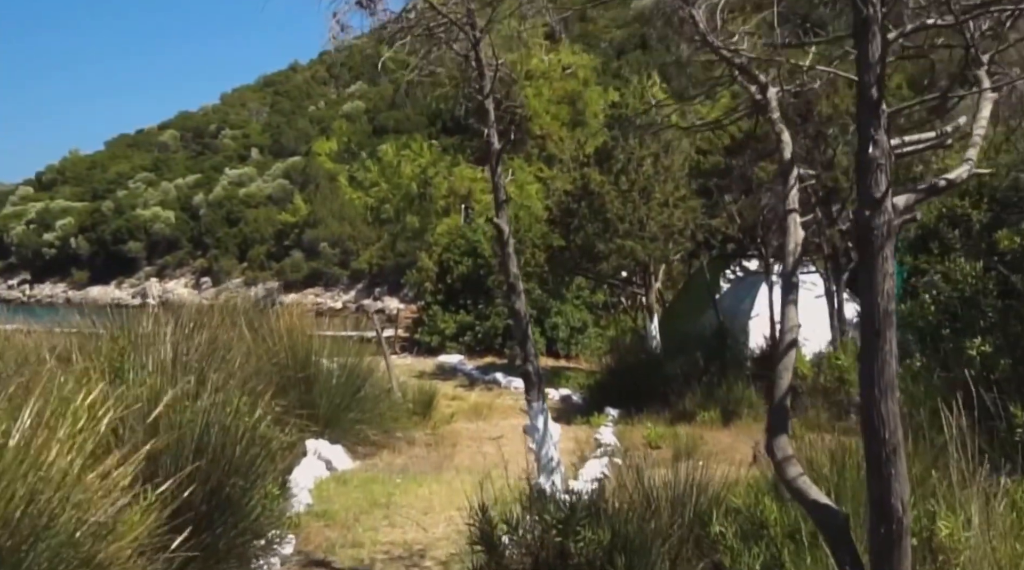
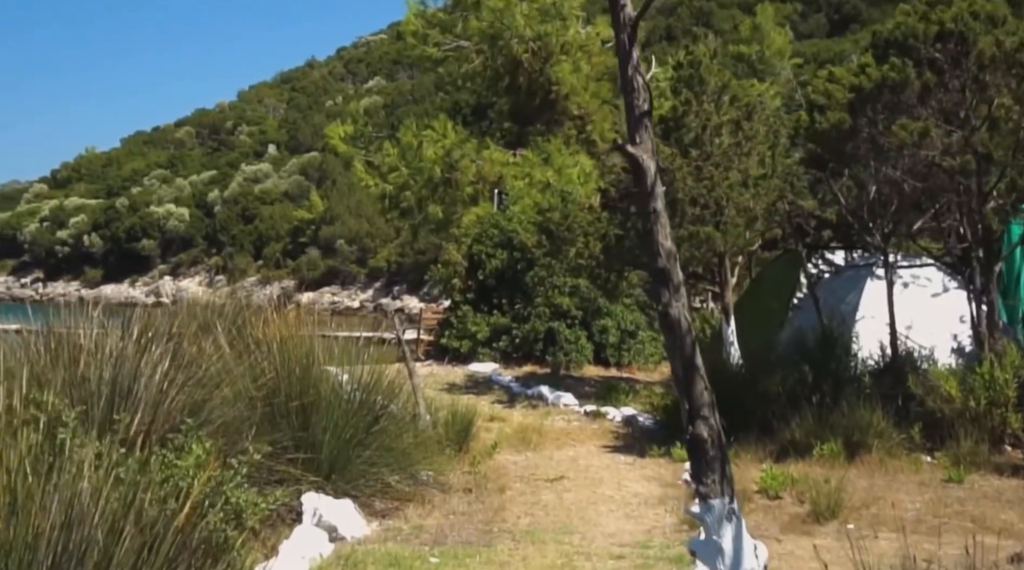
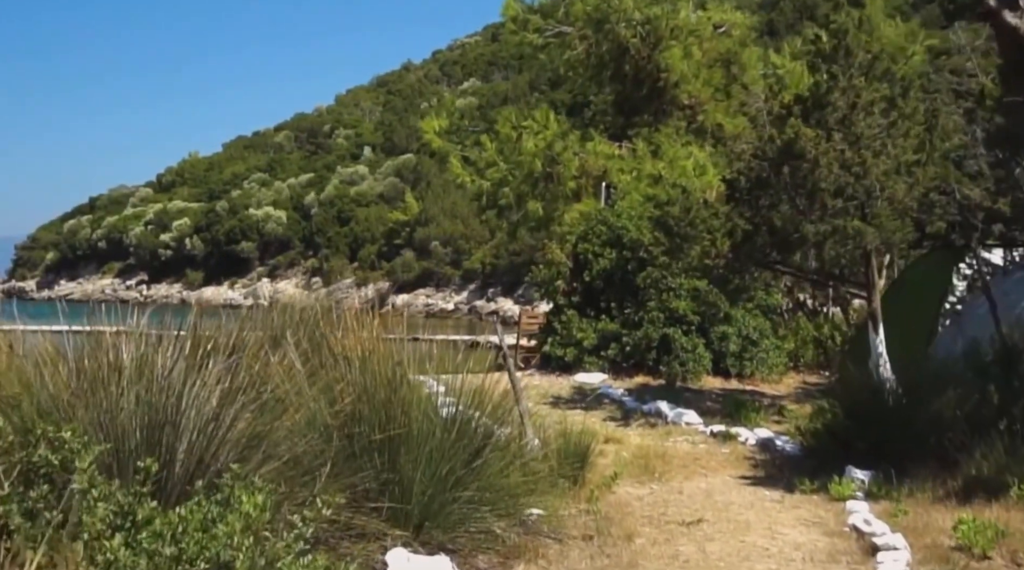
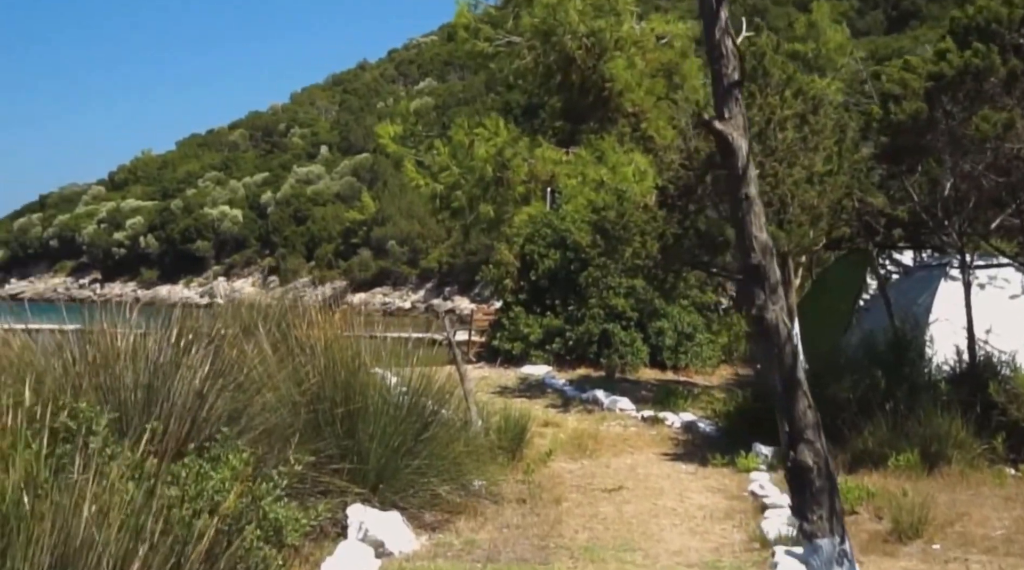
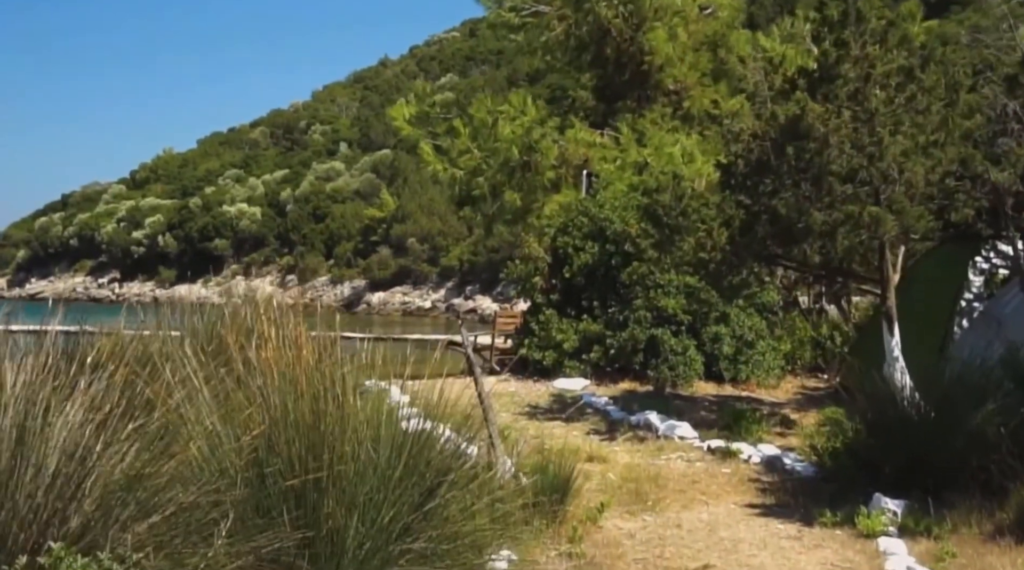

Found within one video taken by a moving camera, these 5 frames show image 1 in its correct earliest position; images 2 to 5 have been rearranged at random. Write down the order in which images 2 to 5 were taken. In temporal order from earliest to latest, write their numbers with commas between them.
2, 4, 3, 5
